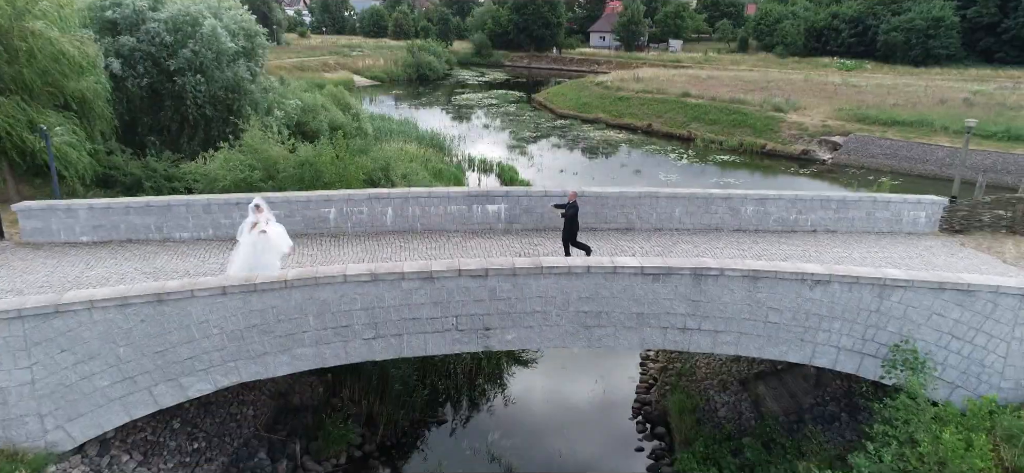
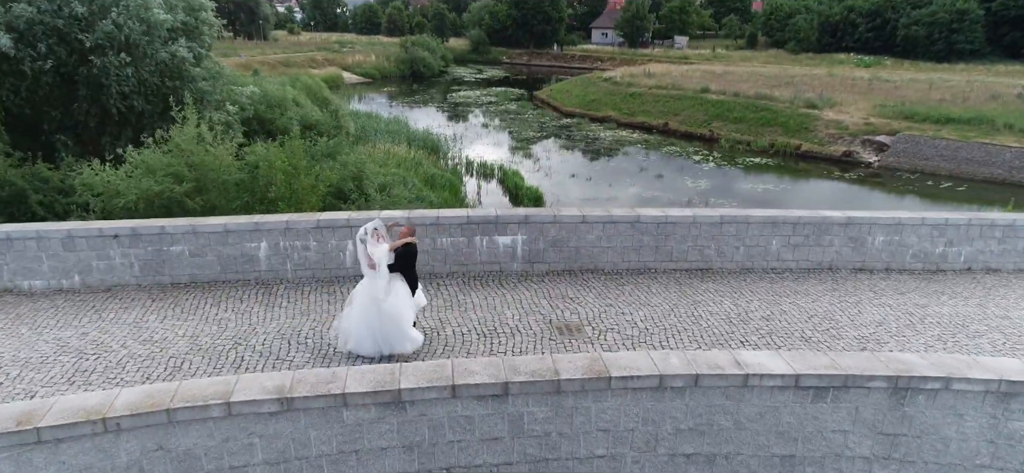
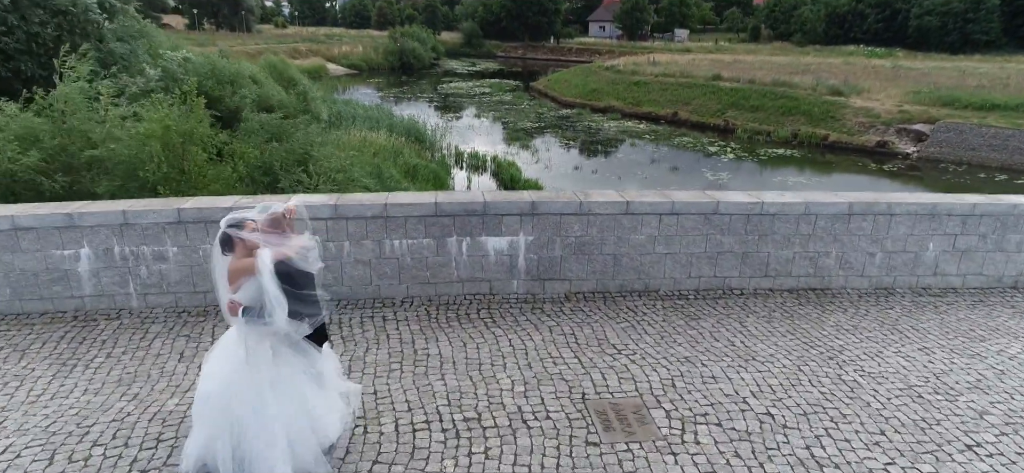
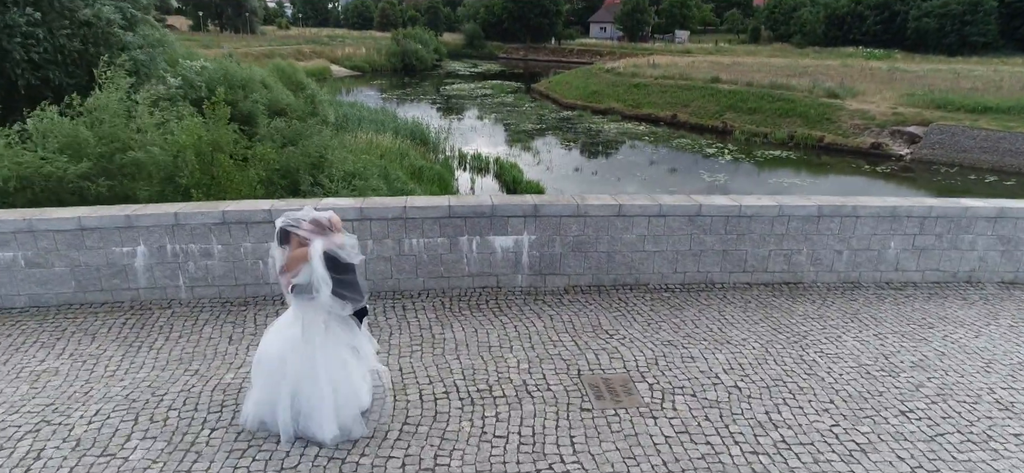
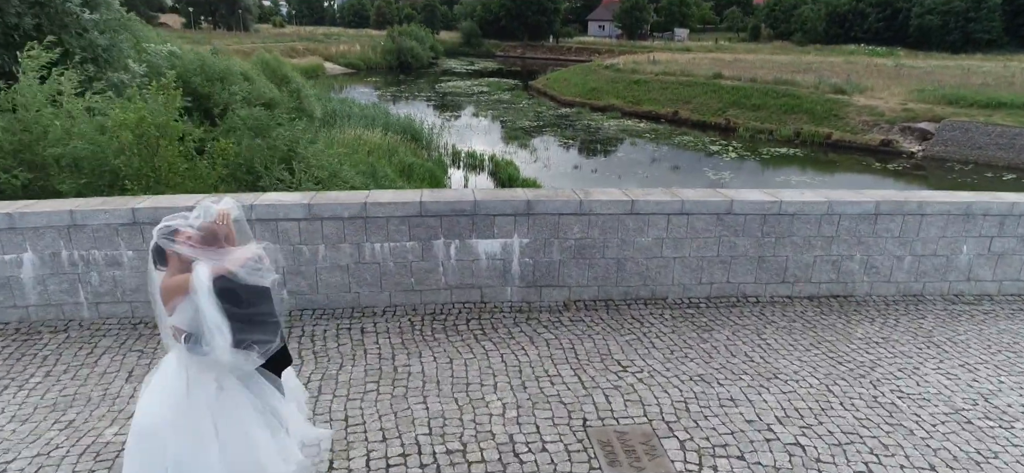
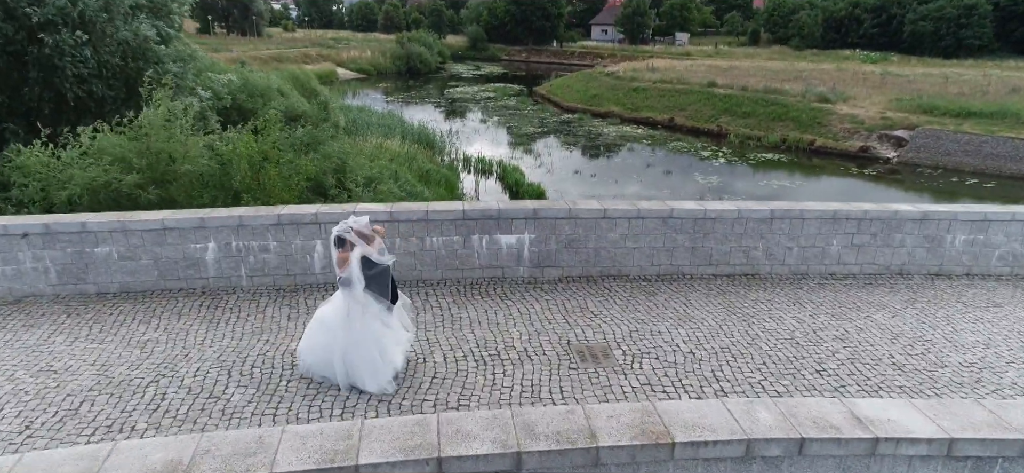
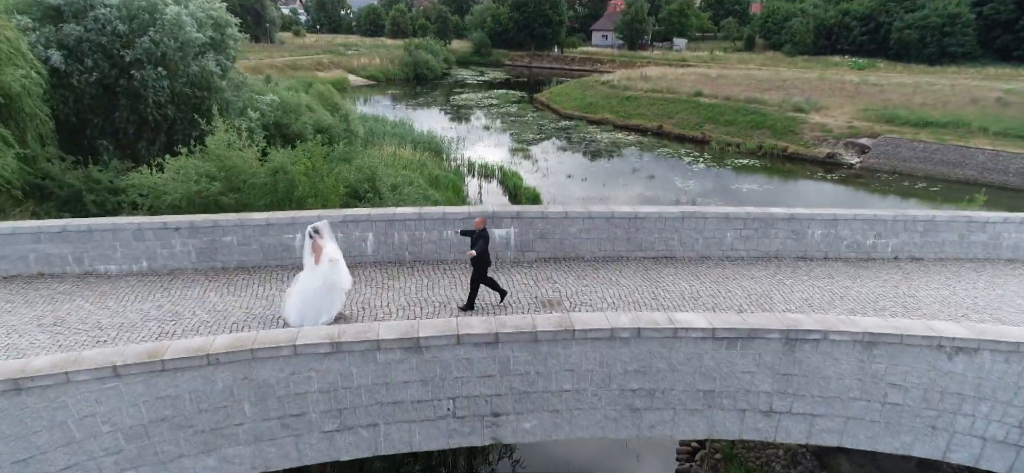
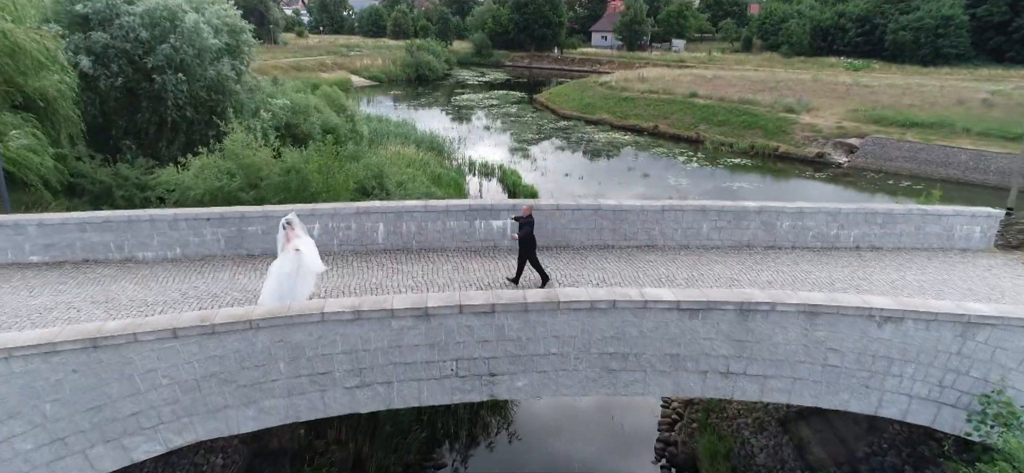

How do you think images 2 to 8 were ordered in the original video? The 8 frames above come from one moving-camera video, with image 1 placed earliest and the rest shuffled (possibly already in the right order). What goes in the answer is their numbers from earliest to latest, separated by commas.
8, 7, 2, 6, 4, 3, 5
